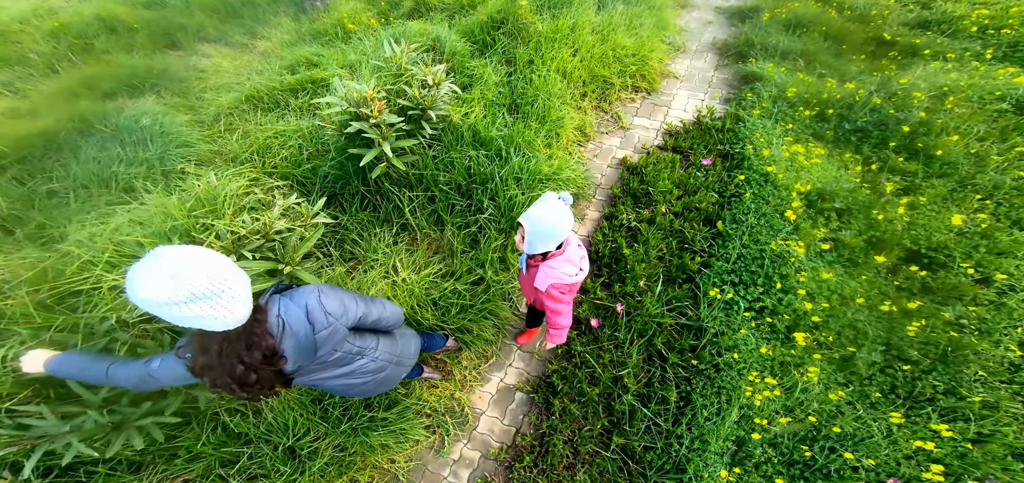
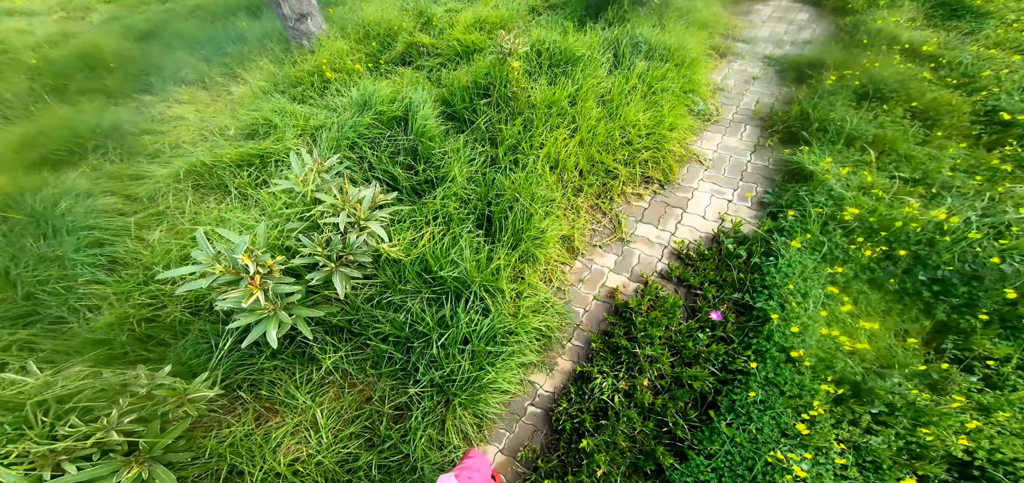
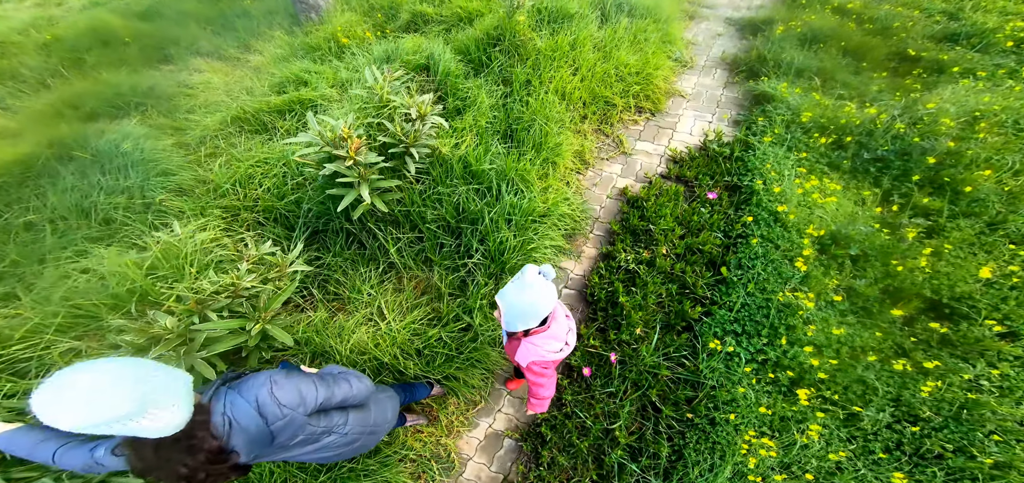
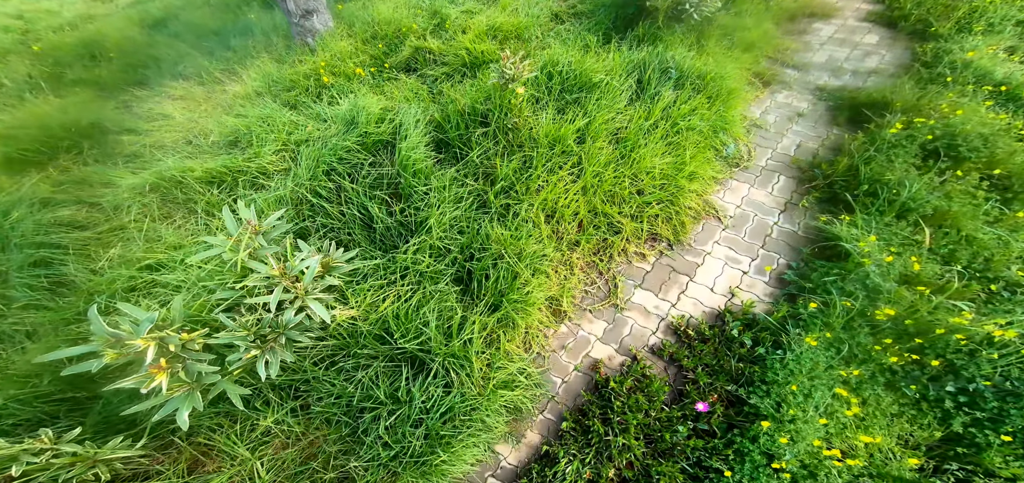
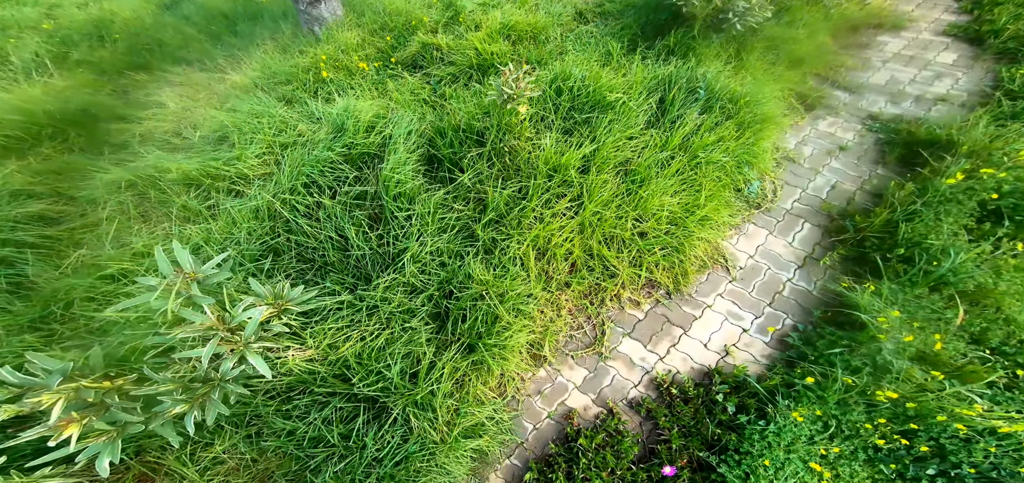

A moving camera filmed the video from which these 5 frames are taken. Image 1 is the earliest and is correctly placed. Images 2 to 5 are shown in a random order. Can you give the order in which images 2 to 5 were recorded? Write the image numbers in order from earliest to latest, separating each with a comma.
3, 2, 4, 5
